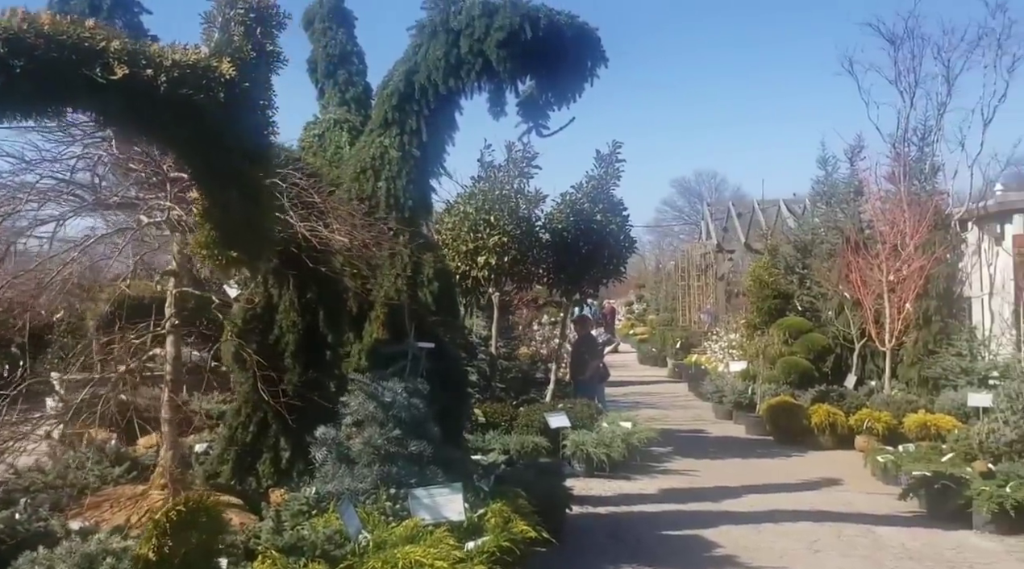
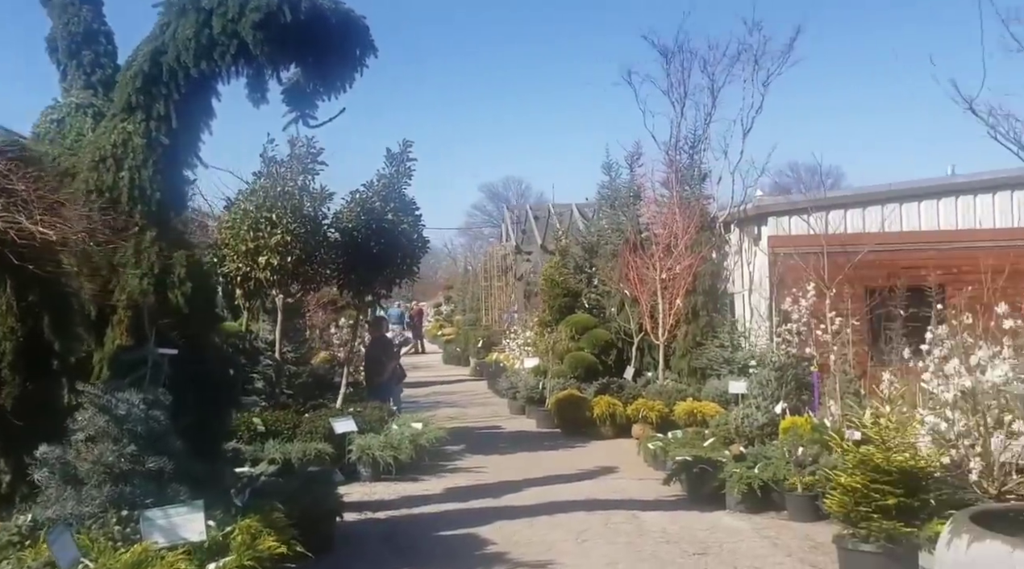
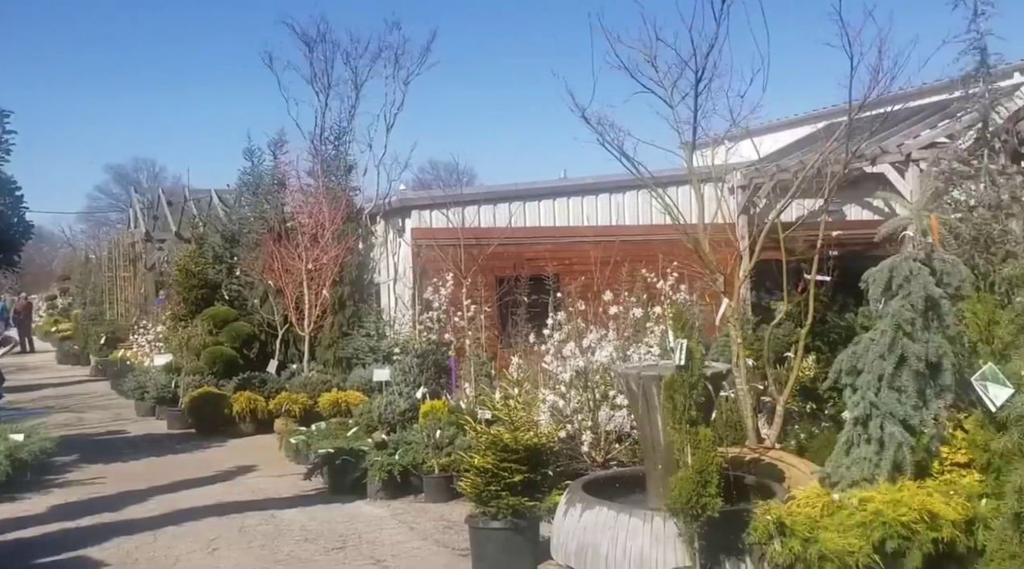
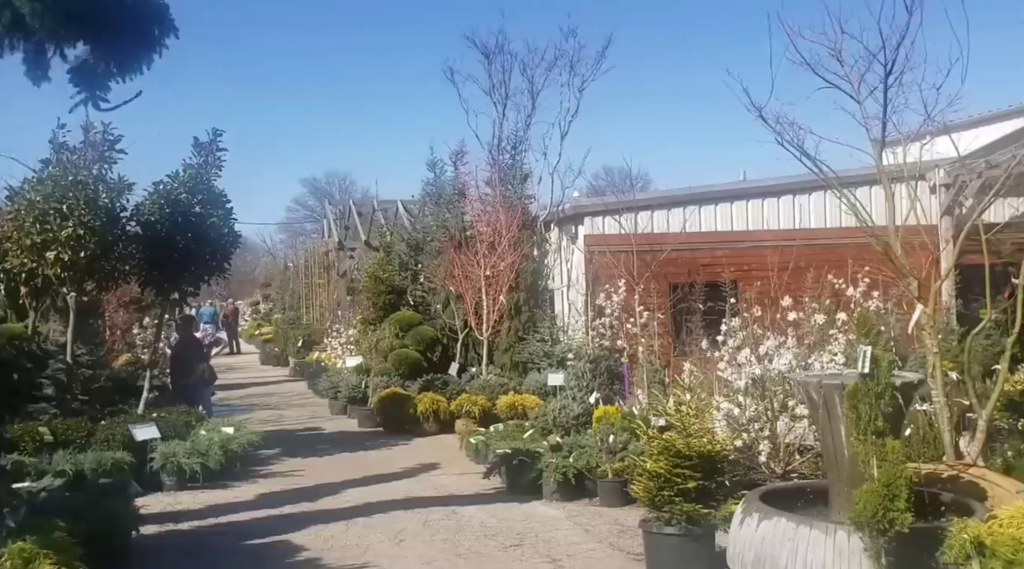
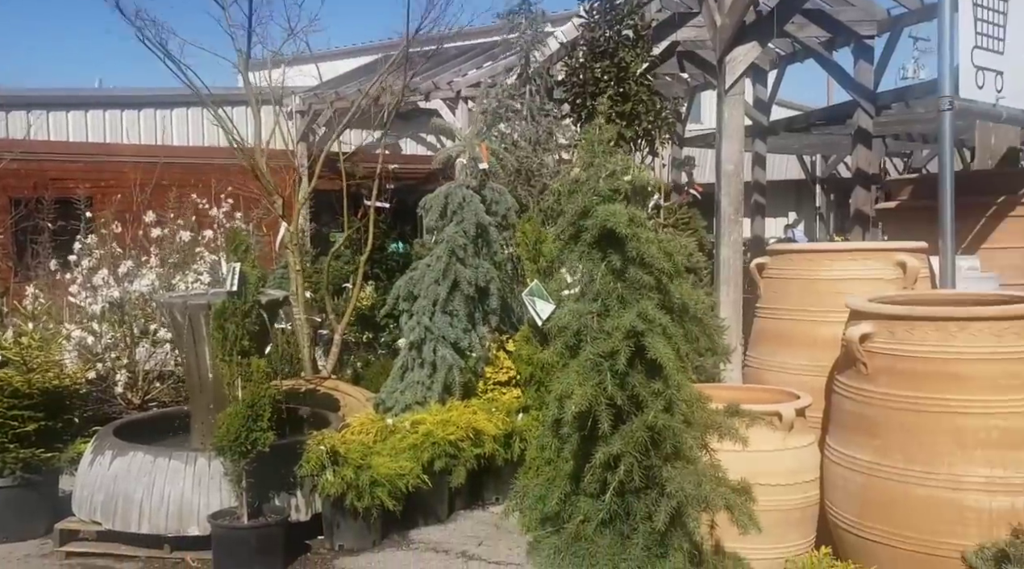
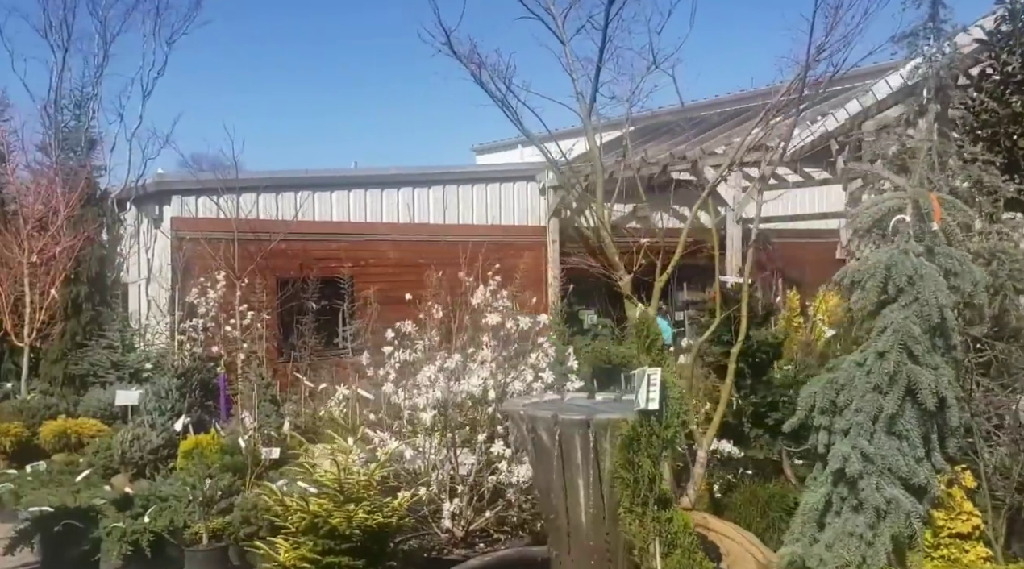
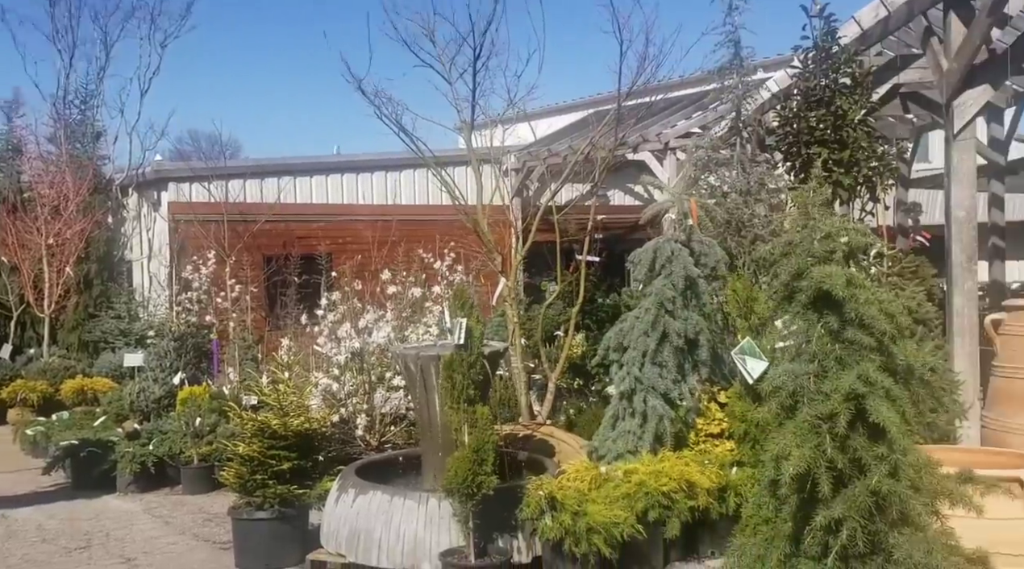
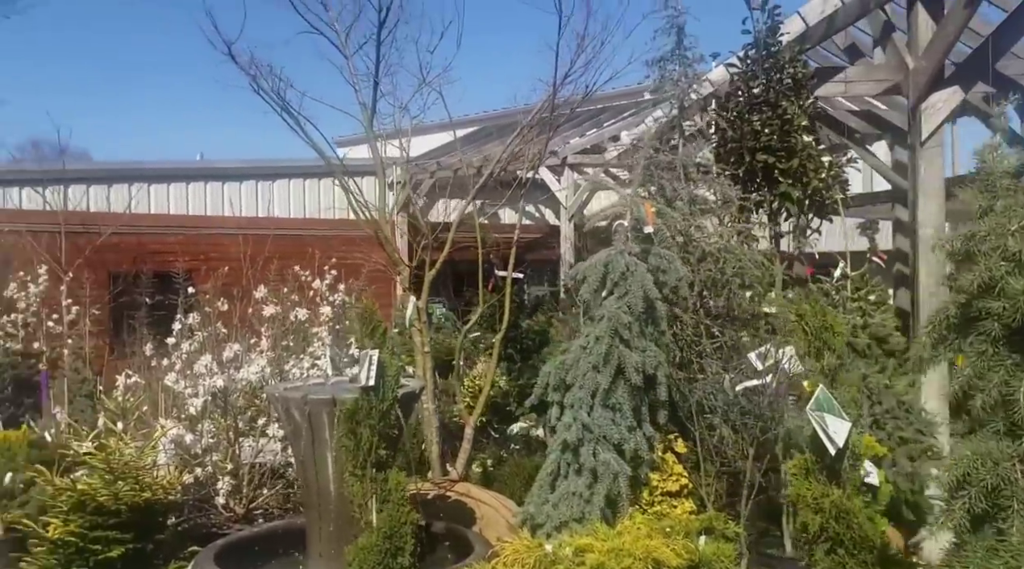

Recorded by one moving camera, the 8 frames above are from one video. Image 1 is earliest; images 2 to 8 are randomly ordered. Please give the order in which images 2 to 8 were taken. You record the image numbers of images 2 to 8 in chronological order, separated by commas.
2, 4, 3, 7, 5, 8, 6
